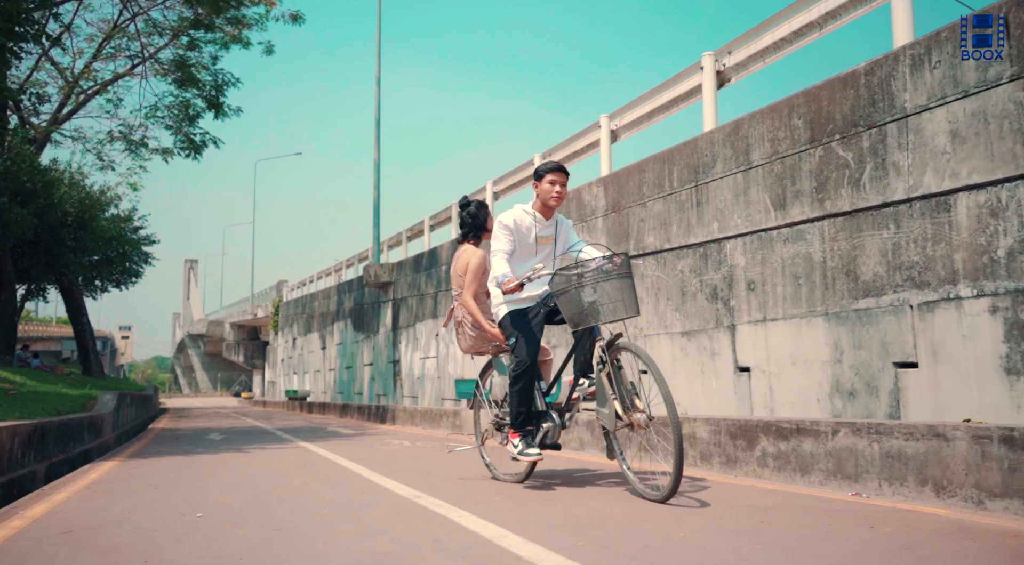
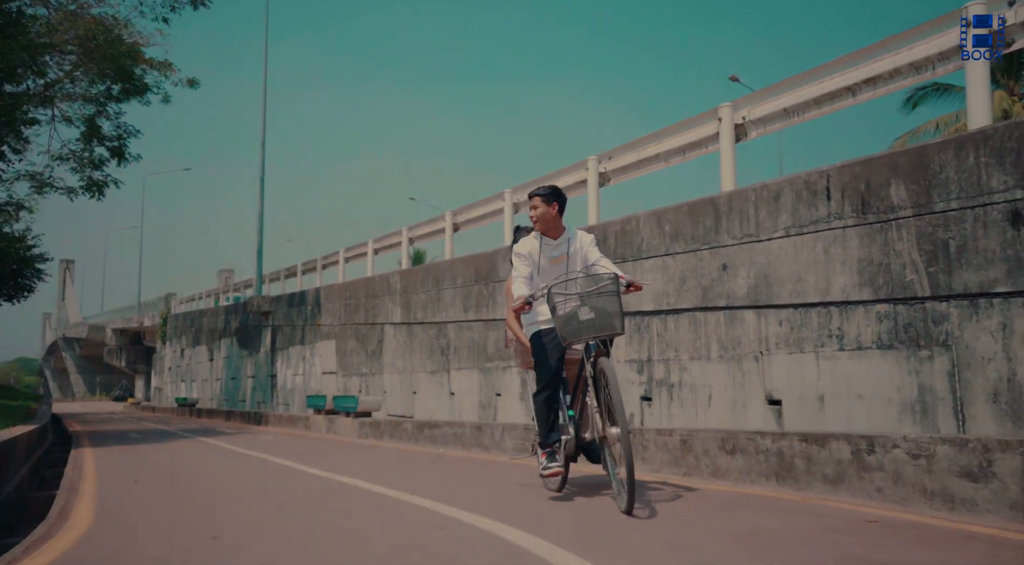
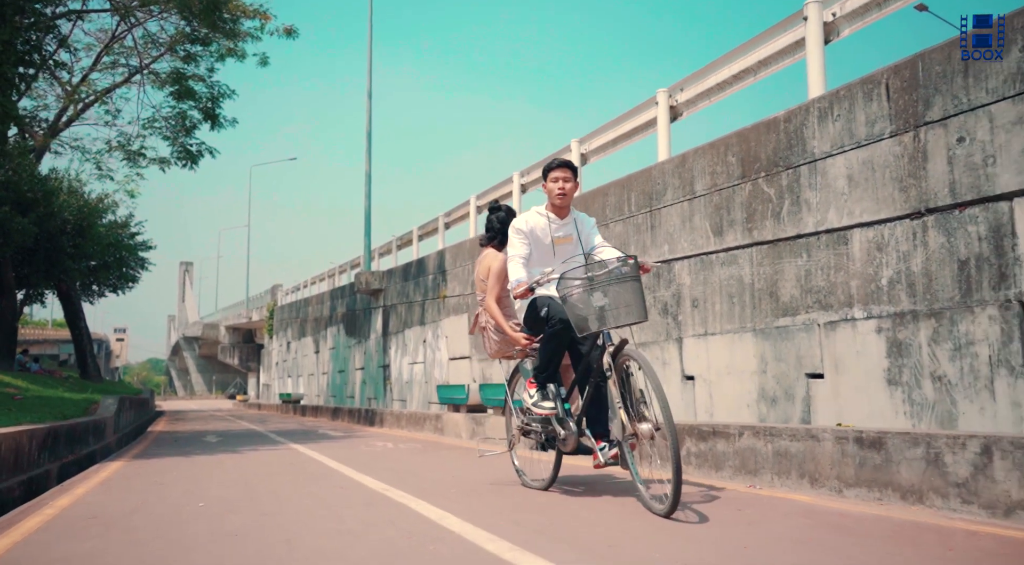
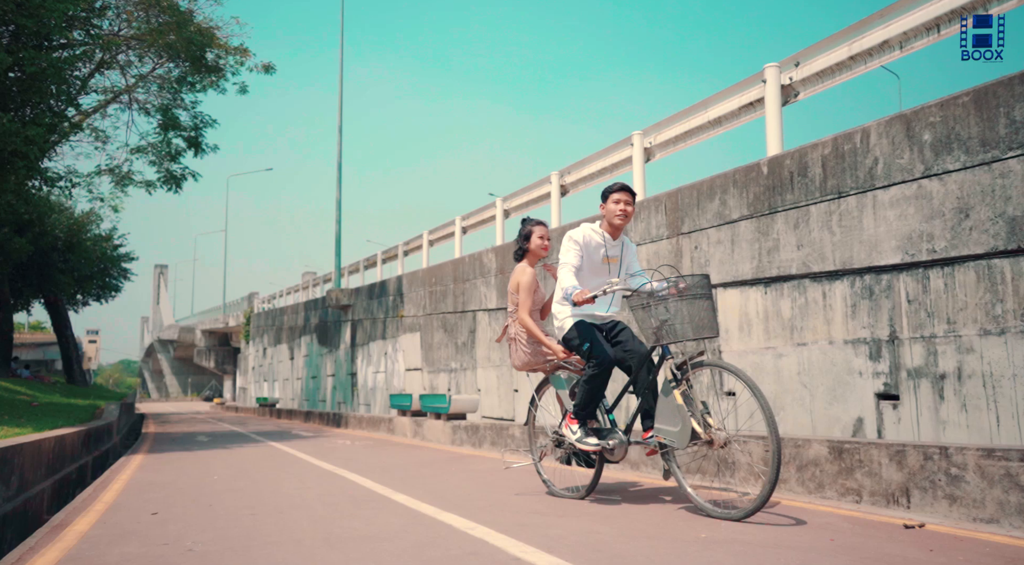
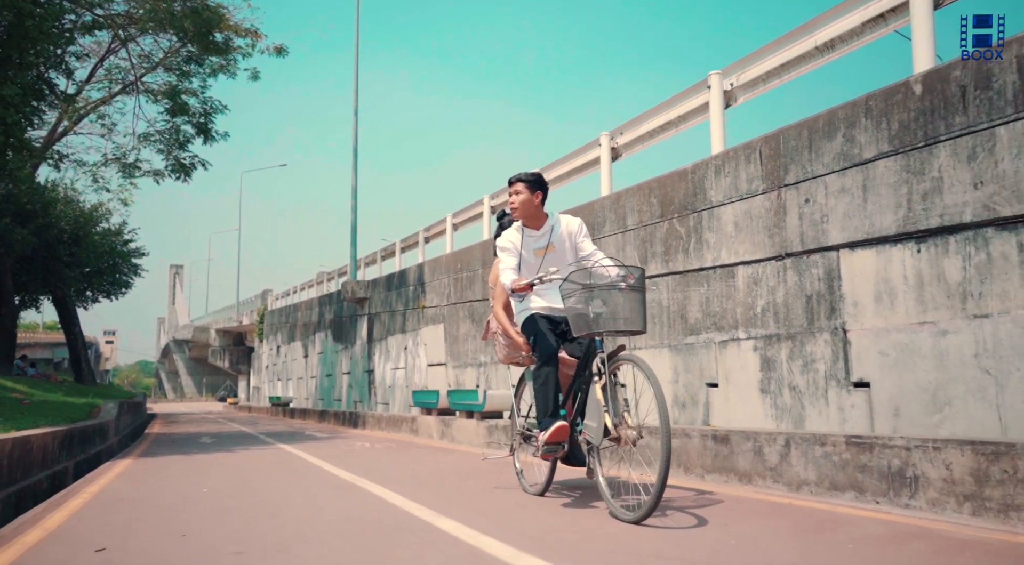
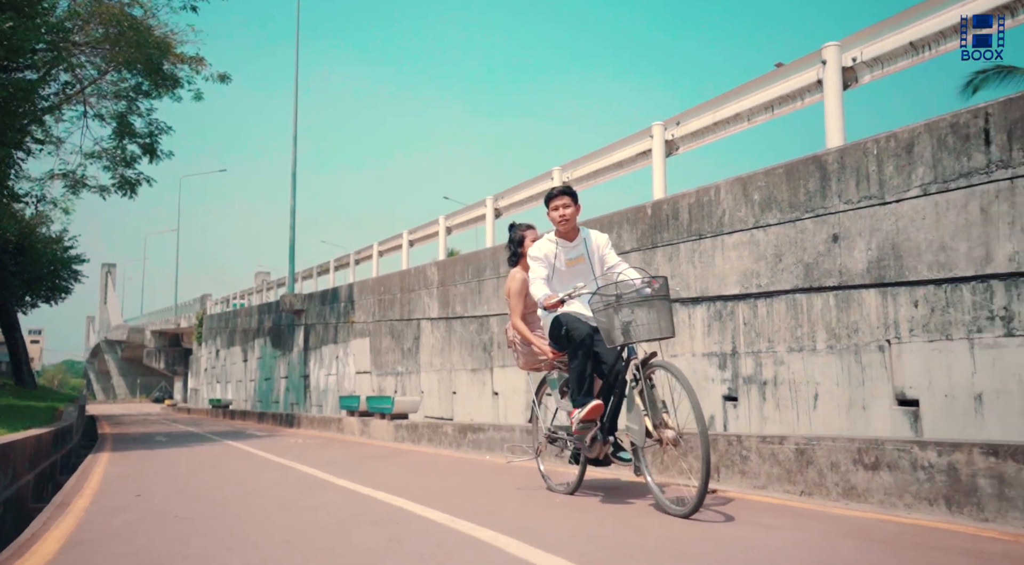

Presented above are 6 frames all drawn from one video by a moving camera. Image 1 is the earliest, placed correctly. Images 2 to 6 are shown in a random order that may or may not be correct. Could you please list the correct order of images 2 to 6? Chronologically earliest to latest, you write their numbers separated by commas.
3, 5, 4, 6, 2
